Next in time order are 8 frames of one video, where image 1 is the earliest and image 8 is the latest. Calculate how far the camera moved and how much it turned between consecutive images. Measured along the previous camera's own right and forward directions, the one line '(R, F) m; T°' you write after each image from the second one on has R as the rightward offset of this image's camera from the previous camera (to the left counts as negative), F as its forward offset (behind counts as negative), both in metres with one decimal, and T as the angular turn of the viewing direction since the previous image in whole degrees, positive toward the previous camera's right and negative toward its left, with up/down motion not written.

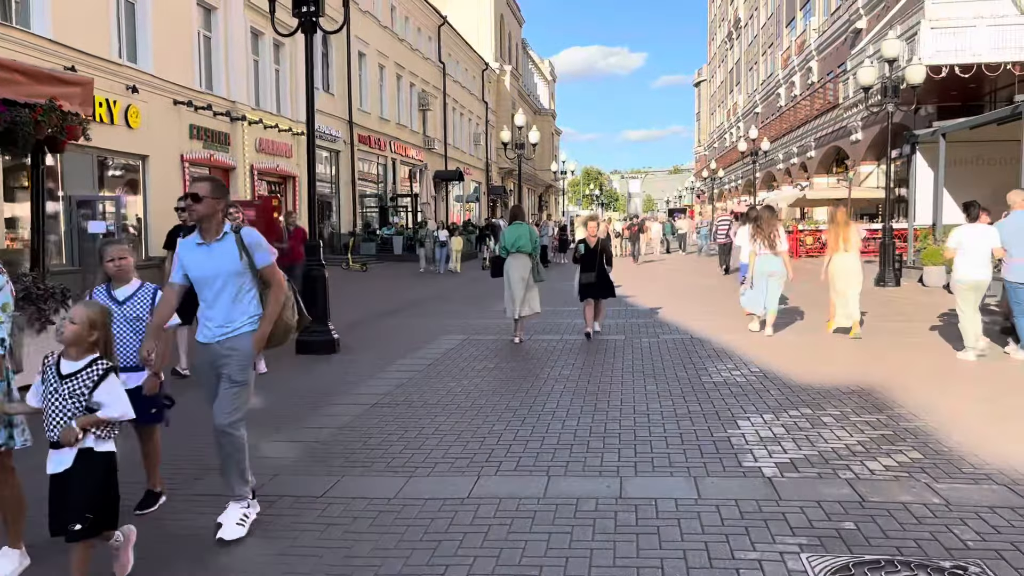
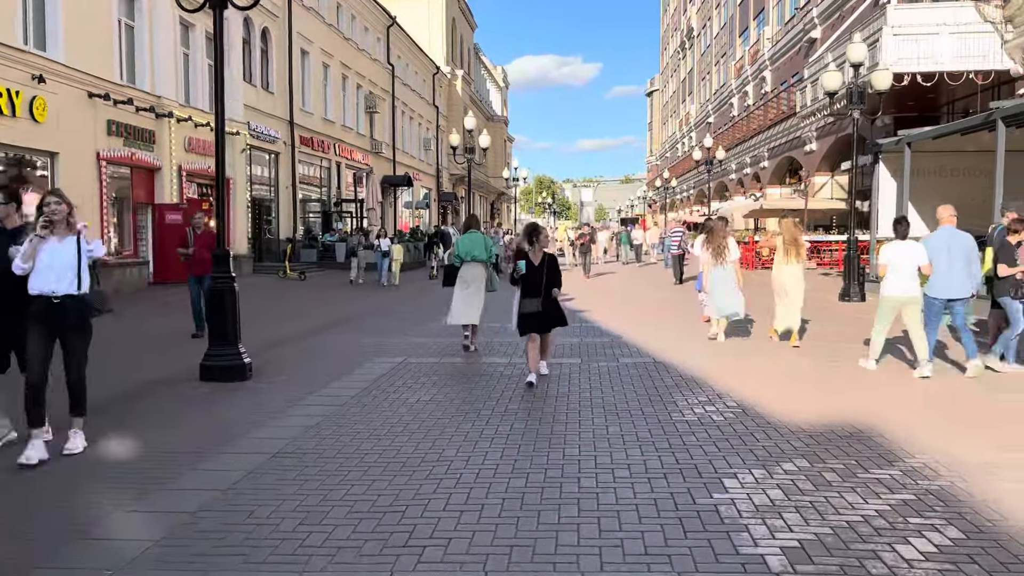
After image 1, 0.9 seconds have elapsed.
(+0.1, +1.1) m; +3°
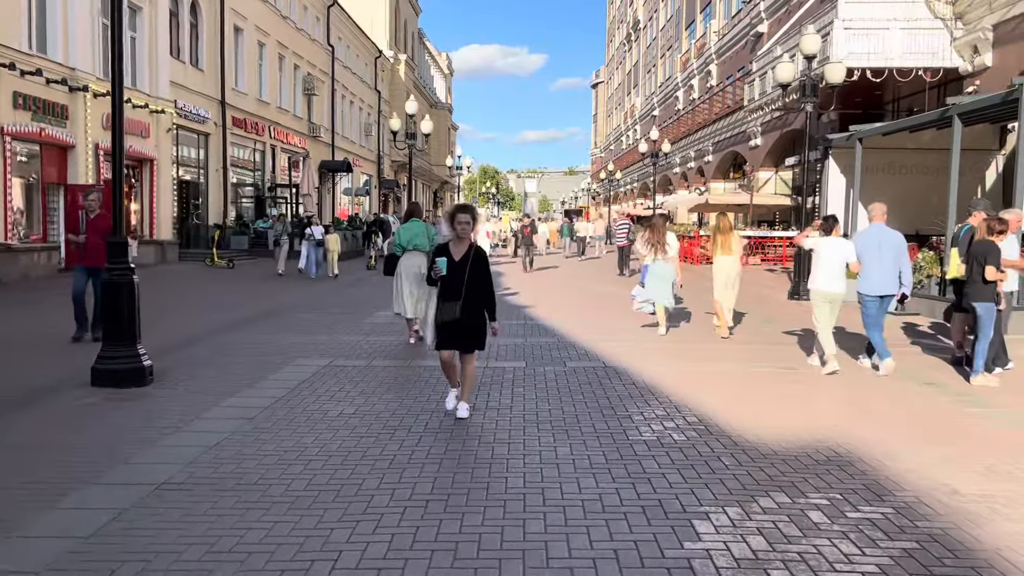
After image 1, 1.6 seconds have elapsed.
(0.0, +0.8) m; +4°
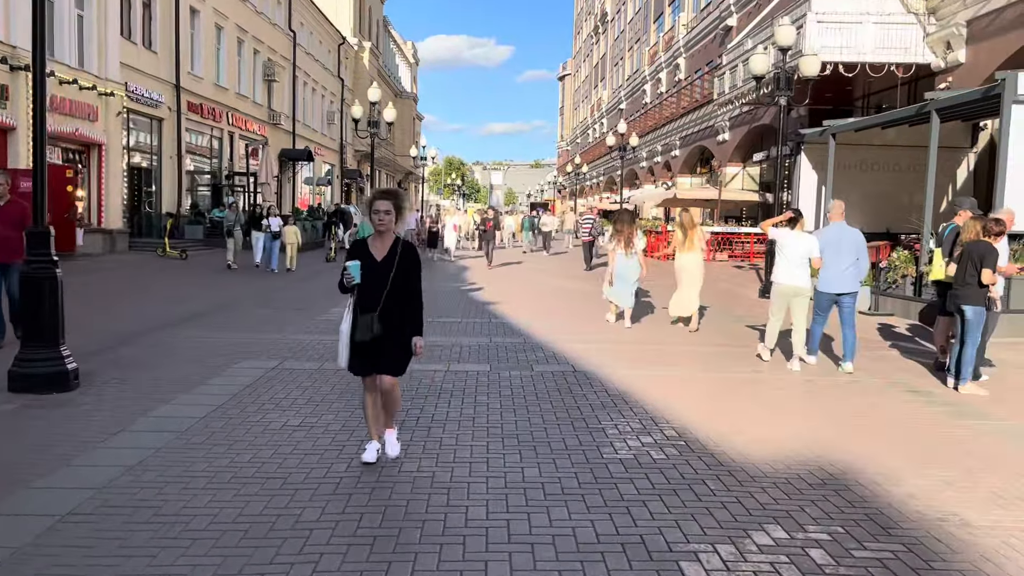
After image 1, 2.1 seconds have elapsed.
(0.0, +0.5) m; +2°
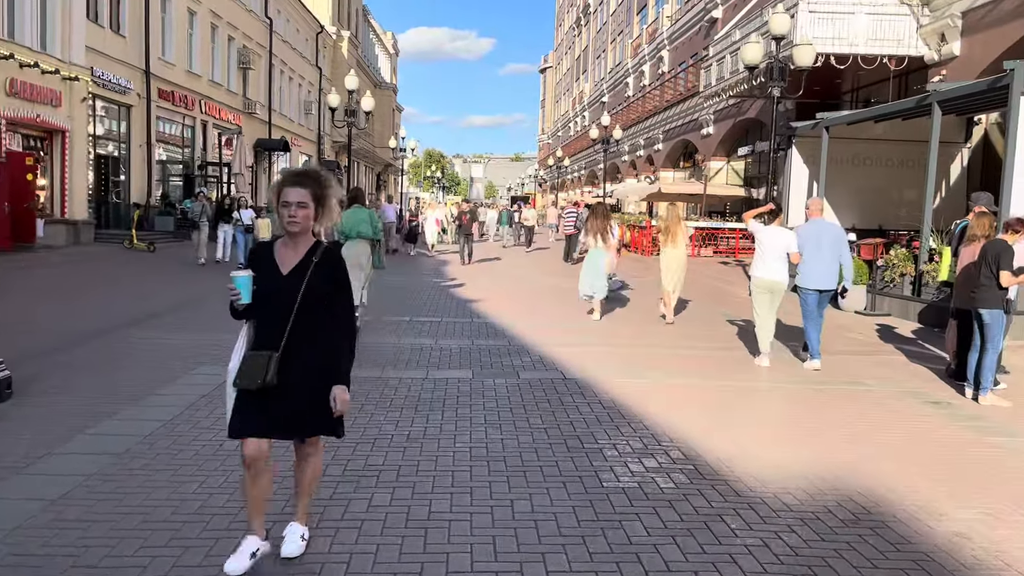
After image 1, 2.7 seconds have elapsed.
(0.0, +0.6) m; +1°
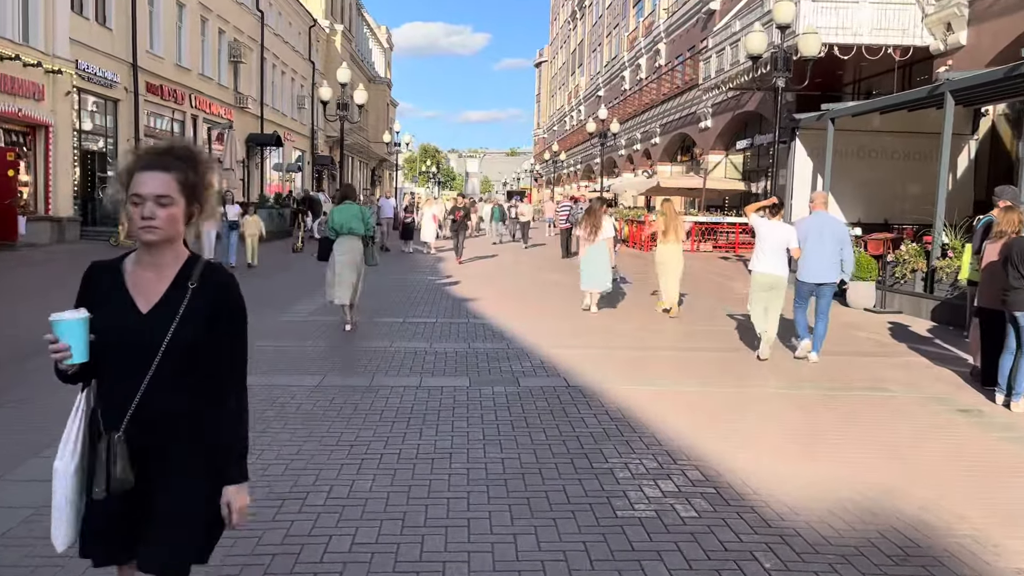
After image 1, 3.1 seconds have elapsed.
(0.0, +0.4) m; 0°
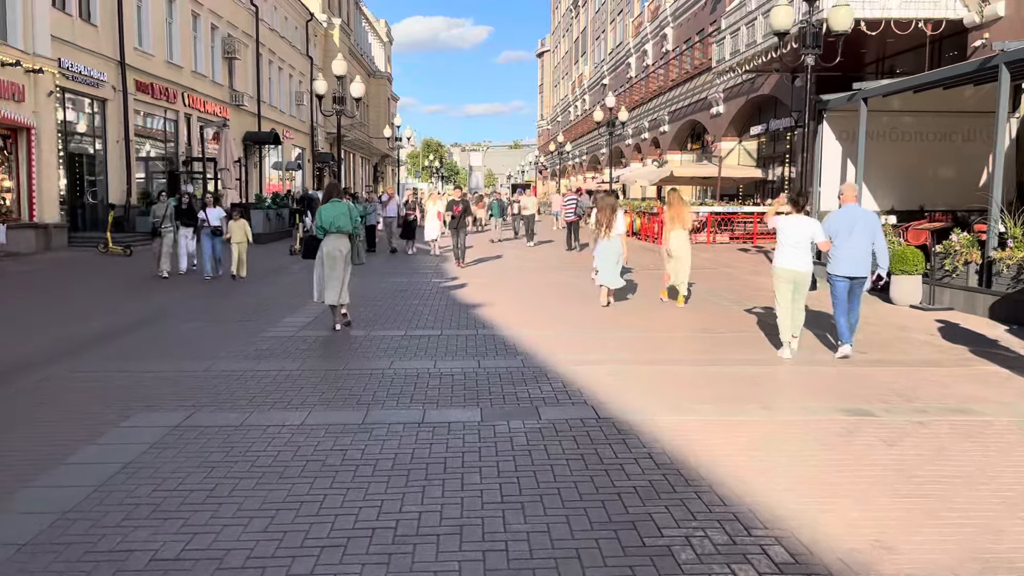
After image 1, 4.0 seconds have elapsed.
(-0.1, +1.0) m; 0°
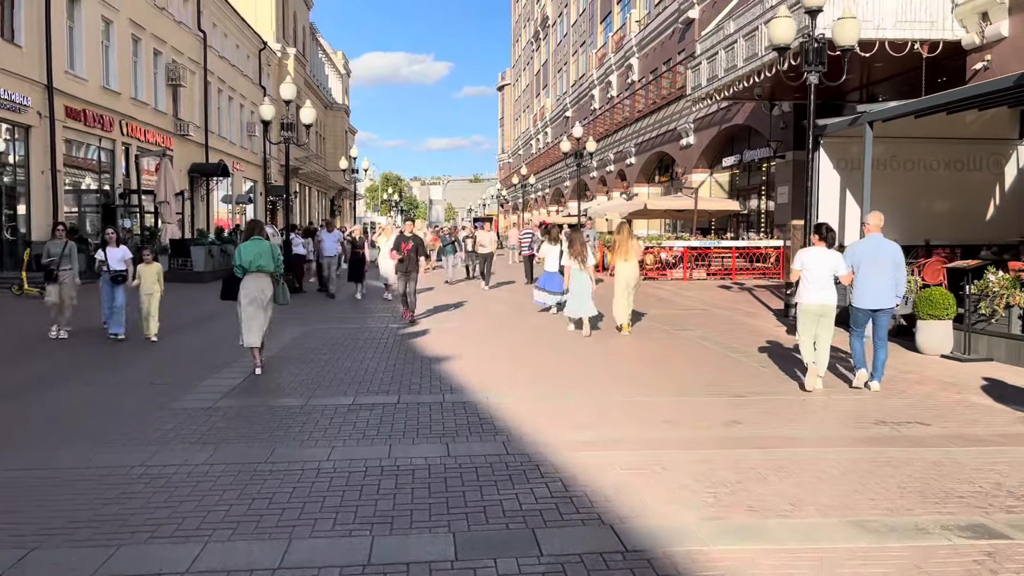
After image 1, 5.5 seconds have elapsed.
(-0.1, +1.6) m; +3°
